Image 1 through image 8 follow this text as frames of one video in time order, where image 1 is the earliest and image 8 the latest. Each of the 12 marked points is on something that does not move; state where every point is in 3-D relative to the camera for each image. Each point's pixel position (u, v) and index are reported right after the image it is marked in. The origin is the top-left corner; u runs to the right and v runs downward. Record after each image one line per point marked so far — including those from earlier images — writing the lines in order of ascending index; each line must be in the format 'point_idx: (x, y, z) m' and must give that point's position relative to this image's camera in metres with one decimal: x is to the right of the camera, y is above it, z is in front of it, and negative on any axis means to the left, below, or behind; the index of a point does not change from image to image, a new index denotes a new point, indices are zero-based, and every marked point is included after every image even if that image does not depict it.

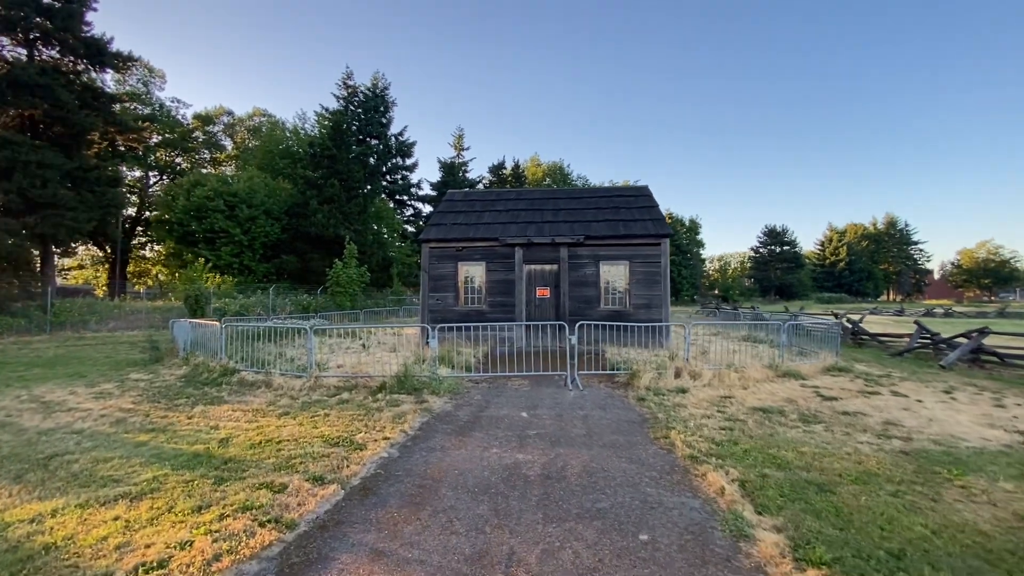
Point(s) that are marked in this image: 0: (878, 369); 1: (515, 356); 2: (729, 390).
0: (+8.3, -1.8, +10.9) m
1: (+0.1, -1.5, +10.7) m
2: (+3.6, -1.7, +8.0) m
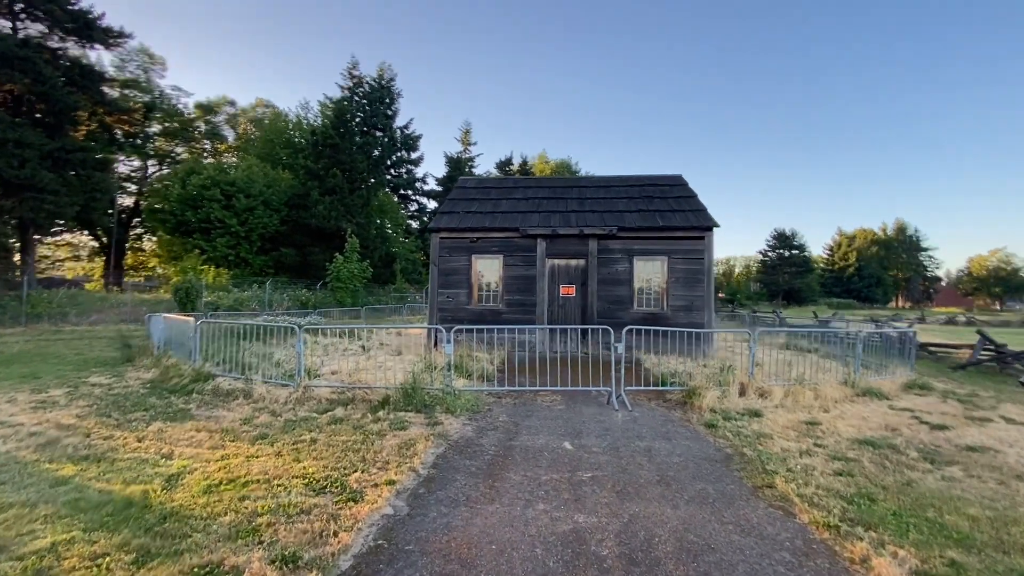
0: (+8.7, -1.9, +9.4) m
1: (+0.5, -1.5, +9.3) m
2: (+4.0, -1.7, +6.6) m
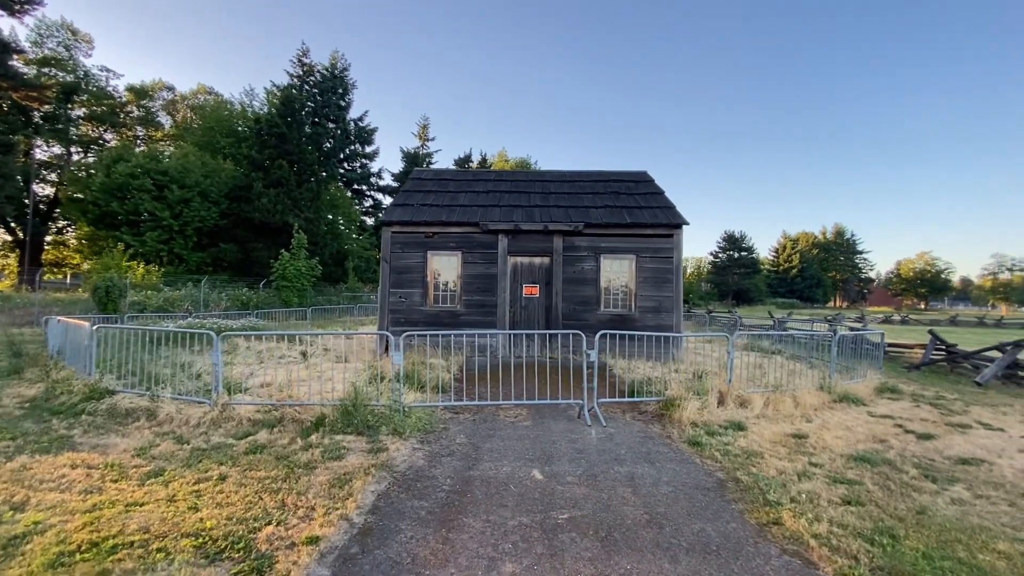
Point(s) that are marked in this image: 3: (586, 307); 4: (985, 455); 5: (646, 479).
0: (+7.9, -1.9, +9.3) m
1: (-0.2, -1.5, +8.5) m
2: (+3.5, -1.7, +6.1) m
3: (+1.6, -0.4, +10.3) m
4: (+5.3, -1.9, +5.4) m
5: (+1.2, -1.7, +4.3) m
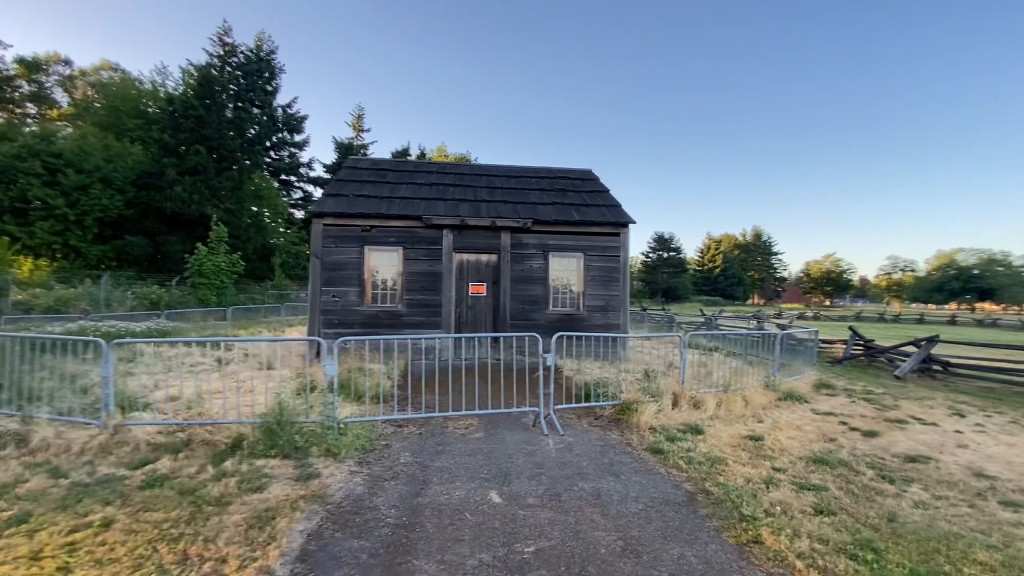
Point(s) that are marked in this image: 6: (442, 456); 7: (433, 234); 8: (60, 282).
0: (+6.9, -1.9, +9.8) m
1: (-1.1, -1.4, +7.9) m
2: (+2.9, -1.7, +6.0) m
3: (+0.5, -0.4, +10.0) m
4: (+4.8, -1.9, +5.6) m
5: (+0.8, -1.7, +3.9) m
6: (-0.7, -1.6, +4.6) m
7: (-1.6, +1.1, +9.9) m
8: (-18.2, +0.3, +19.4) m
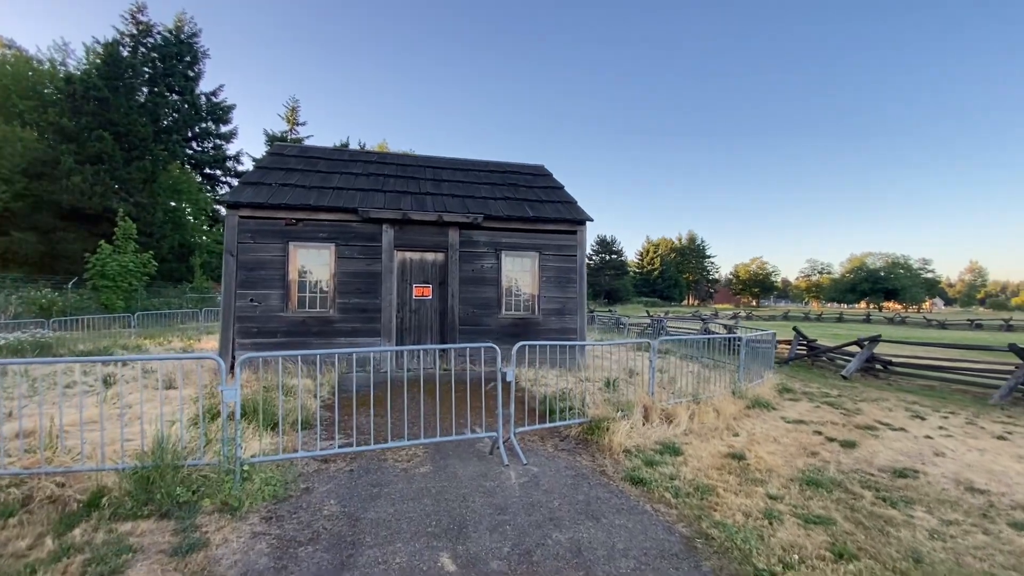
0: (+5.9, -1.9, +9.7) m
1: (-1.8, -1.5, +6.9) m
2: (+2.4, -1.7, +5.4) m
3: (-0.5, -0.4, +9.1) m
4: (+4.3, -1.9, +5.2) m
5: (+0.5, -1.7, +3.1) m
6: (-1.0, -1.6, +3.7) m
7: (-2.6, +1.1, +8.8) m
8: (-20.1, +0.1, +16.3) m
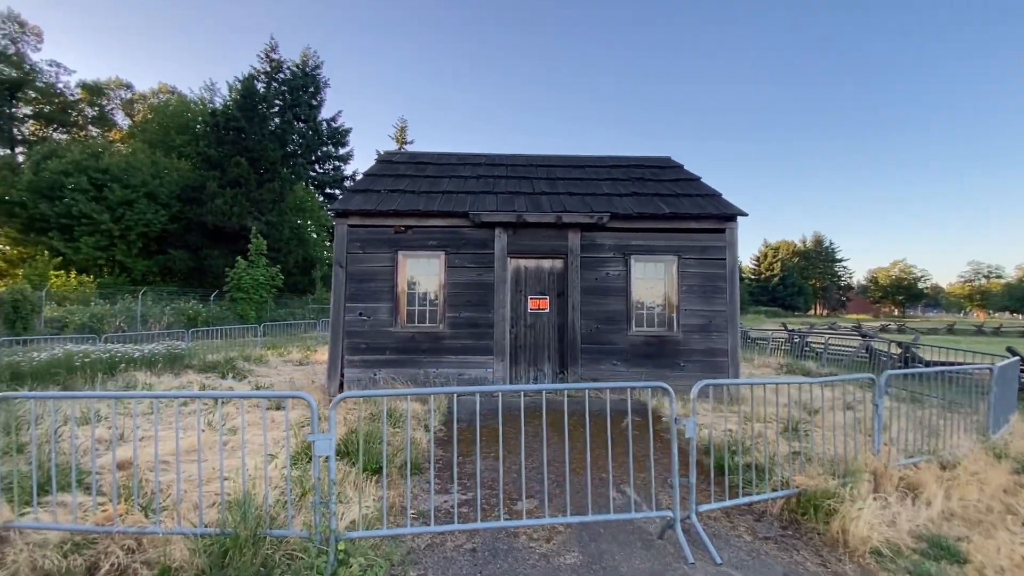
0: (+8.0, -2.1, +7.0) m
1: (-0.1, -1.6, +5.8) m
2: (+3.7, -1.8, +3.5) m
3: (+1.6, -0.6, +7.8) m
4: (+5.5, -2.0, +3.0) m
5: (+1.4, -1.8, +1.6) m
6: (0.0, -1.7, +2.5) m
7: (-0.5, +0.9, +7.9) m
8: (-16.1, -0.4, +18.8) m
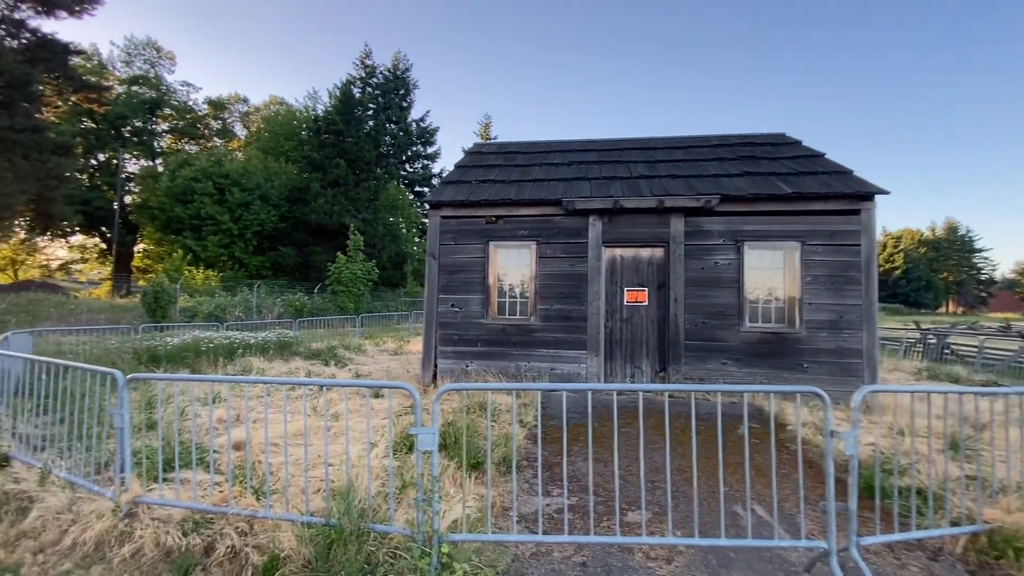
0: (+9.2, -2.0, +5.2) m
1: (+1.0, -1.5, +5.4) m
2: (+4.4, -1.7, +2.5) m
3: (+3.0, -0.5, +7.0) m
4: (+6.1, -1.9, +1.7) m
5: (+1.8, -1.7, +1.0) m
6: (+0.6, -1.6, +2.1) m
7: (+1.0, +1.0, +7.5) m
8: (-12.6, -0.1, +20.9) m
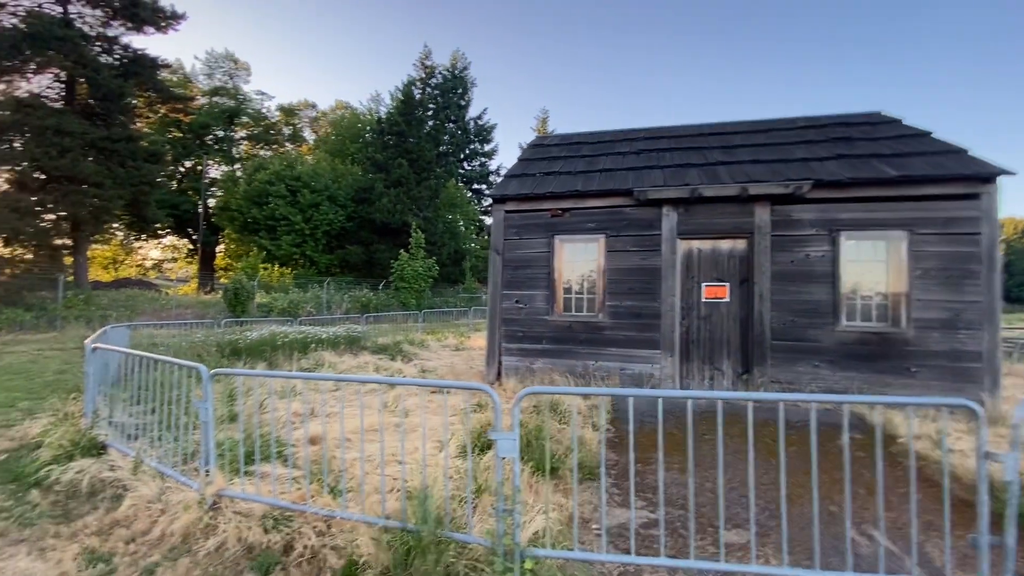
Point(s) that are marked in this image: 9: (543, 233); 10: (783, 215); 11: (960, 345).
0: (+9.9, -1.9, +3.9) m
1: (+1.8, -1.5, +5.0) m
2: (+4.8, -1.7, +1.8) m
3: (+4.0, -0.4, +6.4) m
4: (+6.4, -1.9, +0.7) m
5: (+2.1, -1.7, +0.6) m
6: (+1.0, -1.6, +1.8) m
7: (+2.0, +1.1, +7.1) m
8: (-10.0, +0.1, +22.0) m
9: (+0.5, +0.8, +7.5) m
10: (+3.7, +1.0, +6.6) m
11: (+5.5, -0.7, +6.0) m
